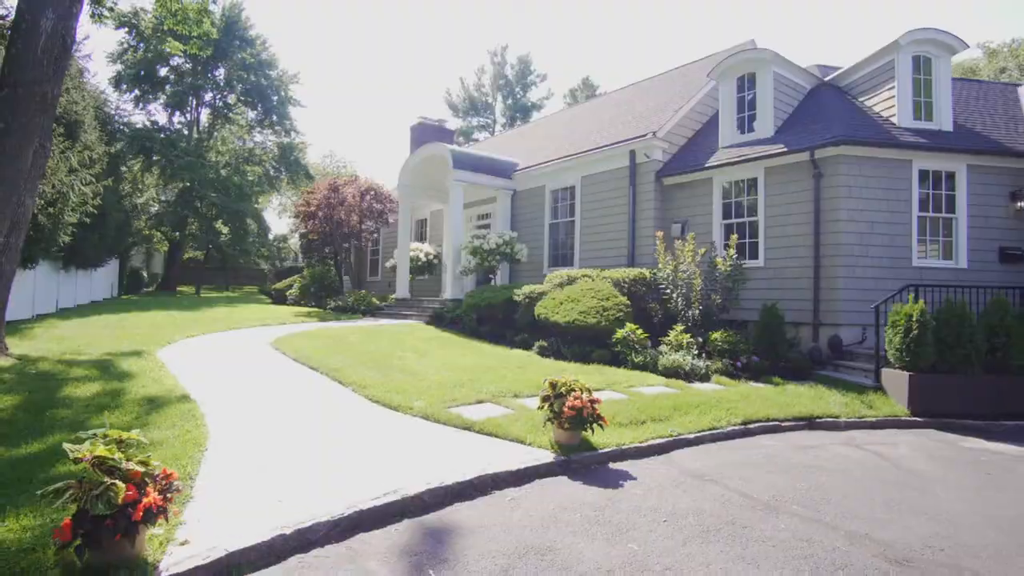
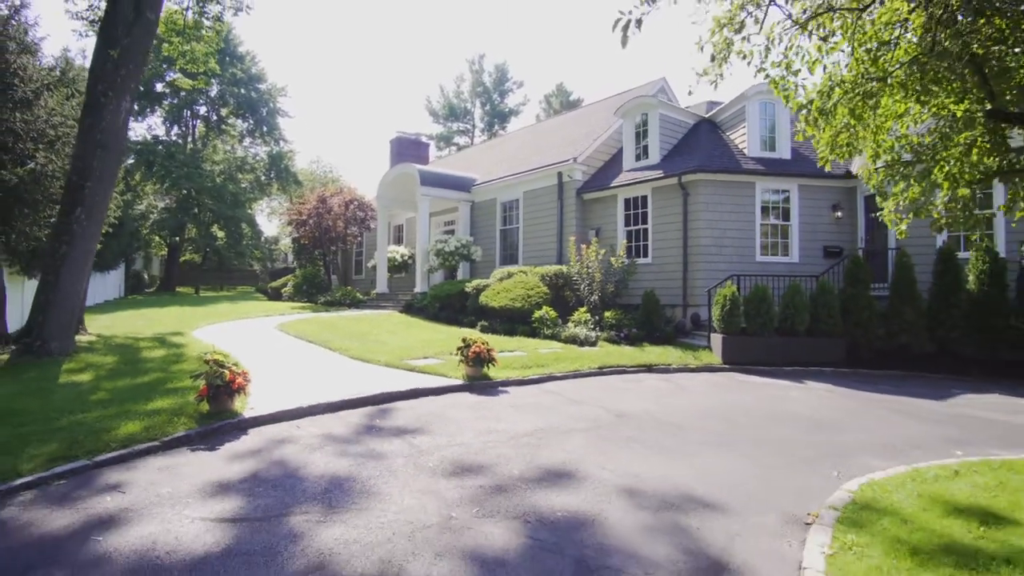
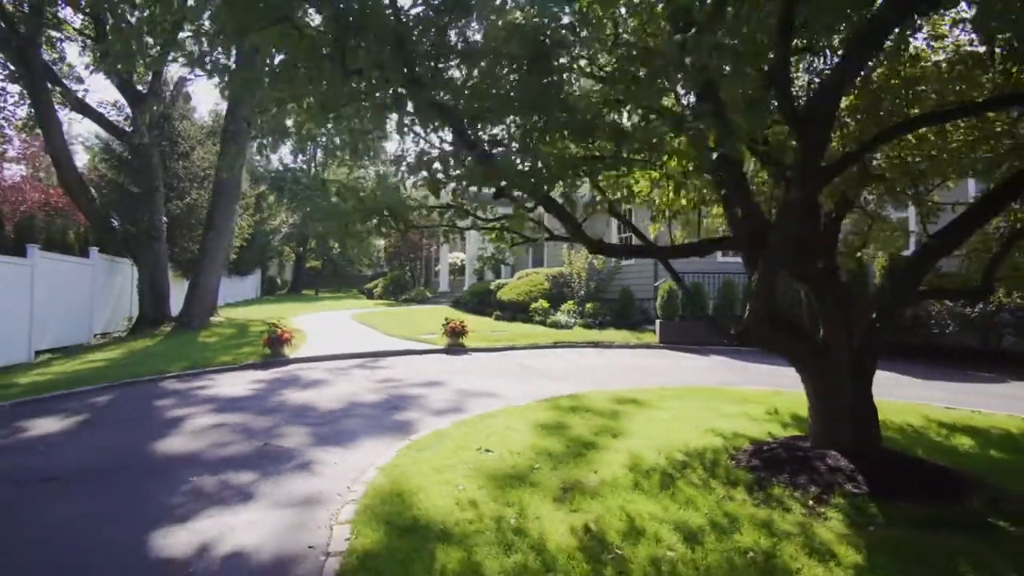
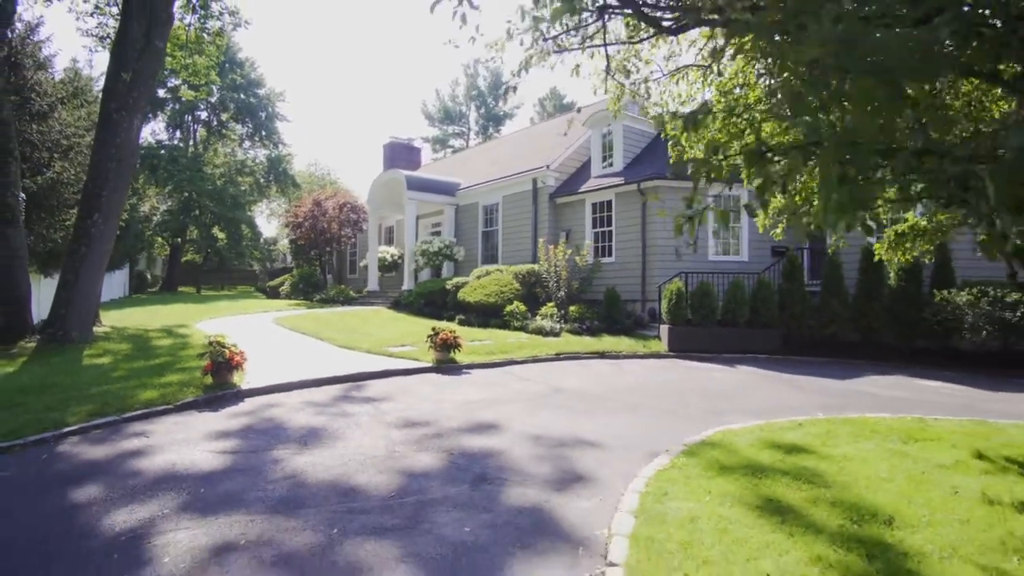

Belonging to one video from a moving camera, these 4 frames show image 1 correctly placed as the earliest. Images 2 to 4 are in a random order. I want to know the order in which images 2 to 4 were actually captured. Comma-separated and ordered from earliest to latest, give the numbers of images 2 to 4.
2, 4, 3
